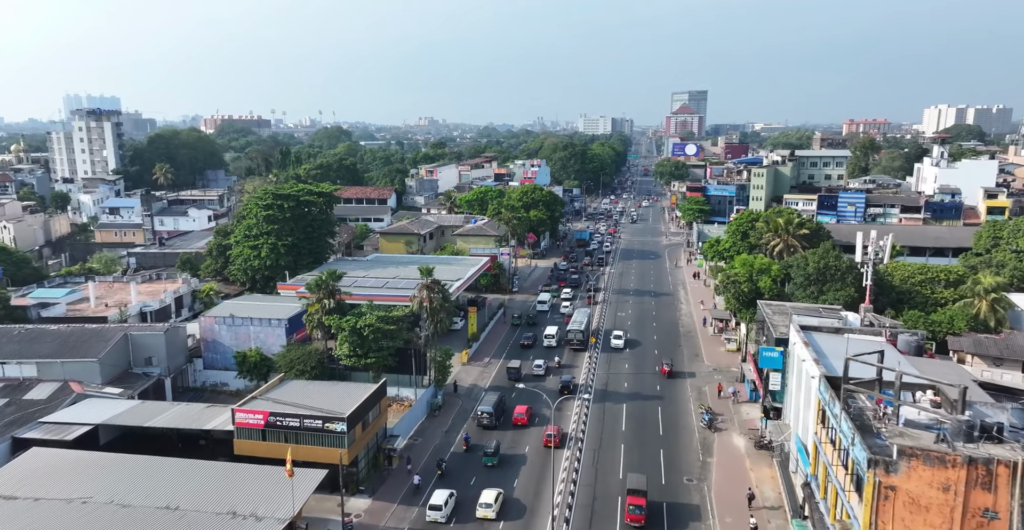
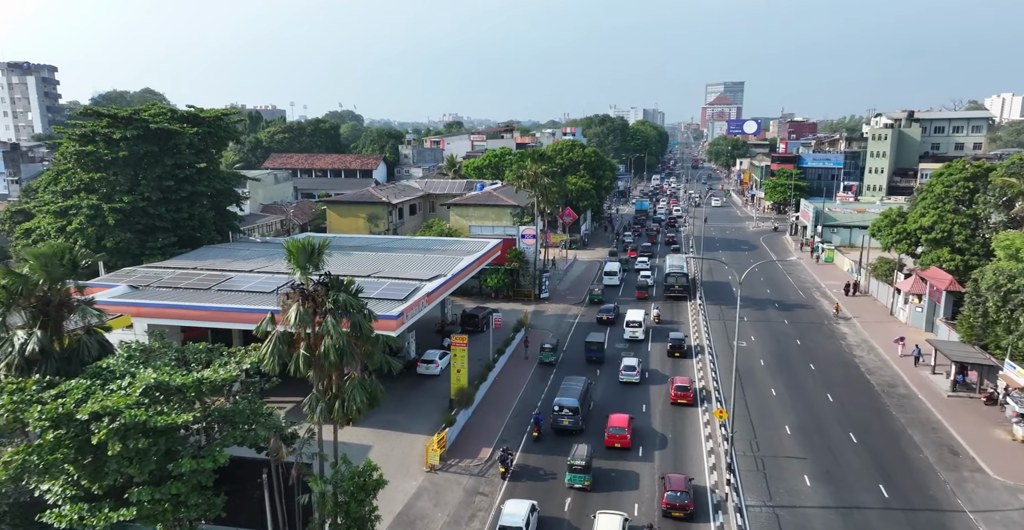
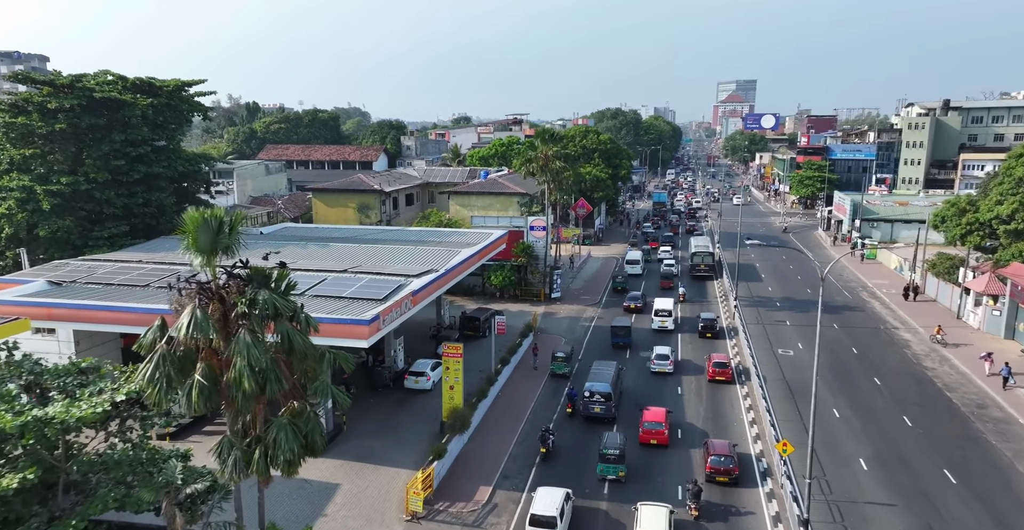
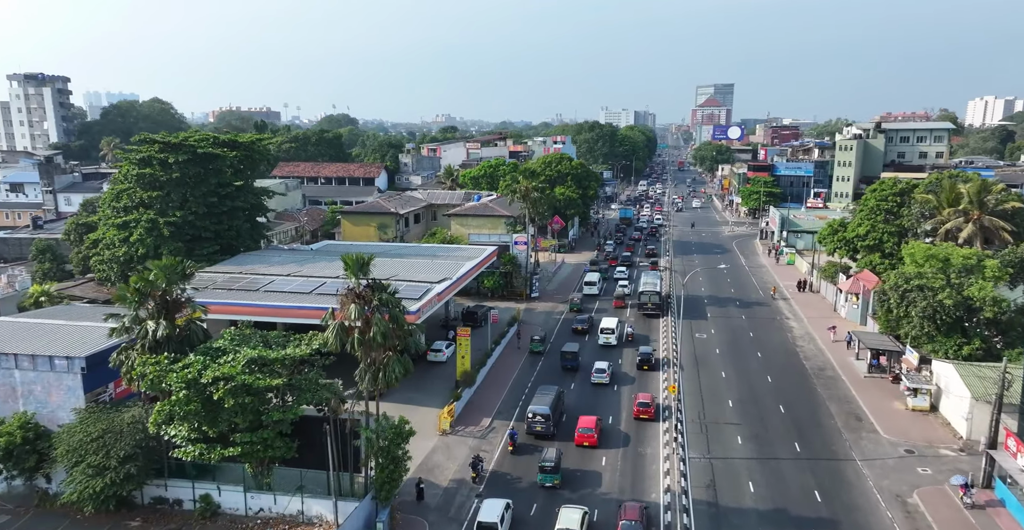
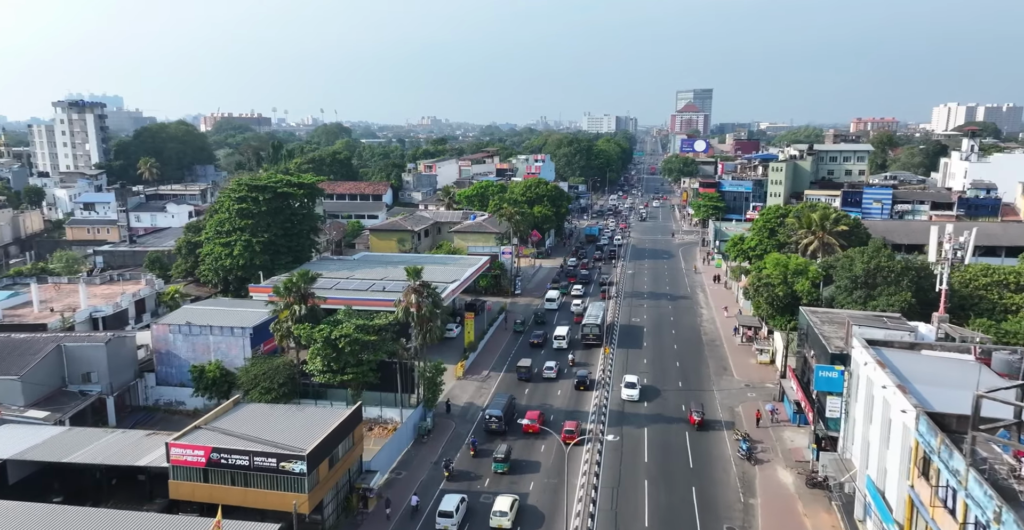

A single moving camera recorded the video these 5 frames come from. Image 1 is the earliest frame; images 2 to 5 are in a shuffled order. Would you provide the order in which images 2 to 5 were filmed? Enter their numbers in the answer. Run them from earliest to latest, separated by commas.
5, 4, 2, 3
